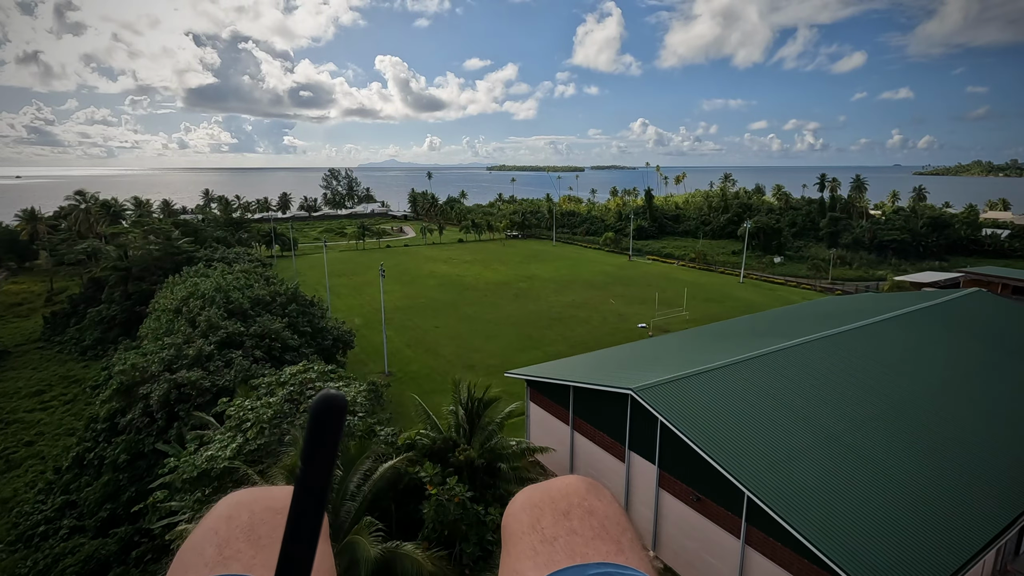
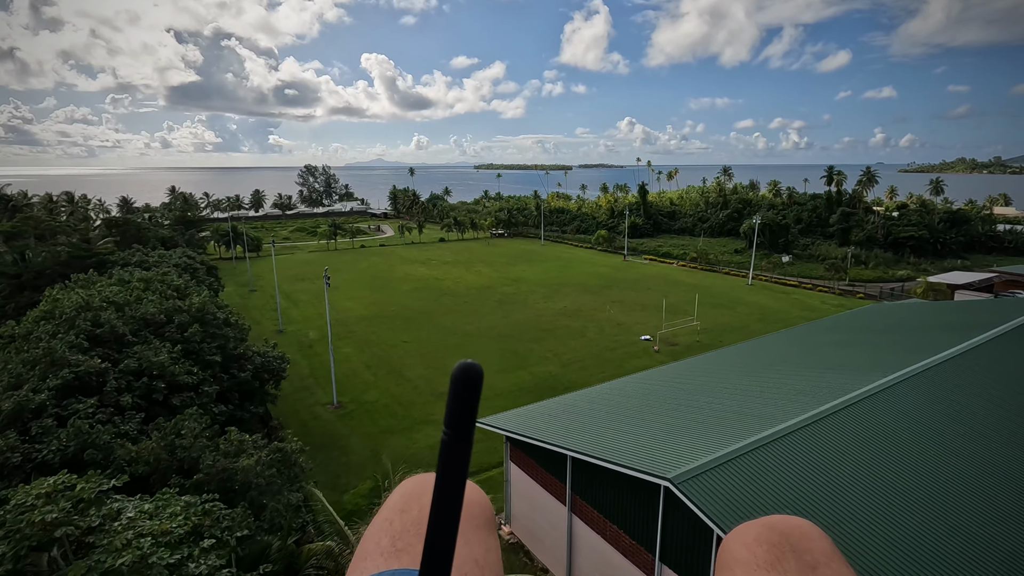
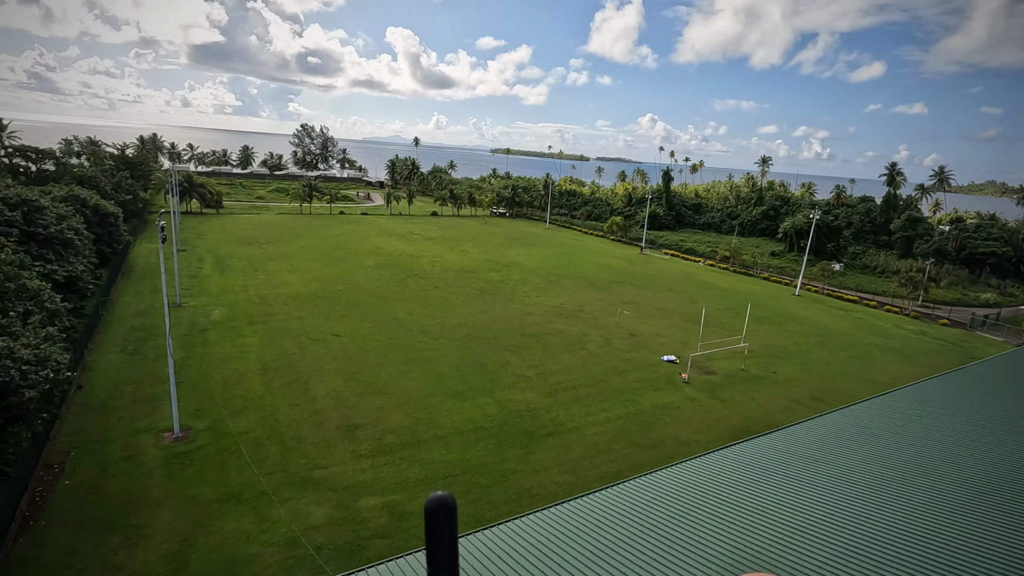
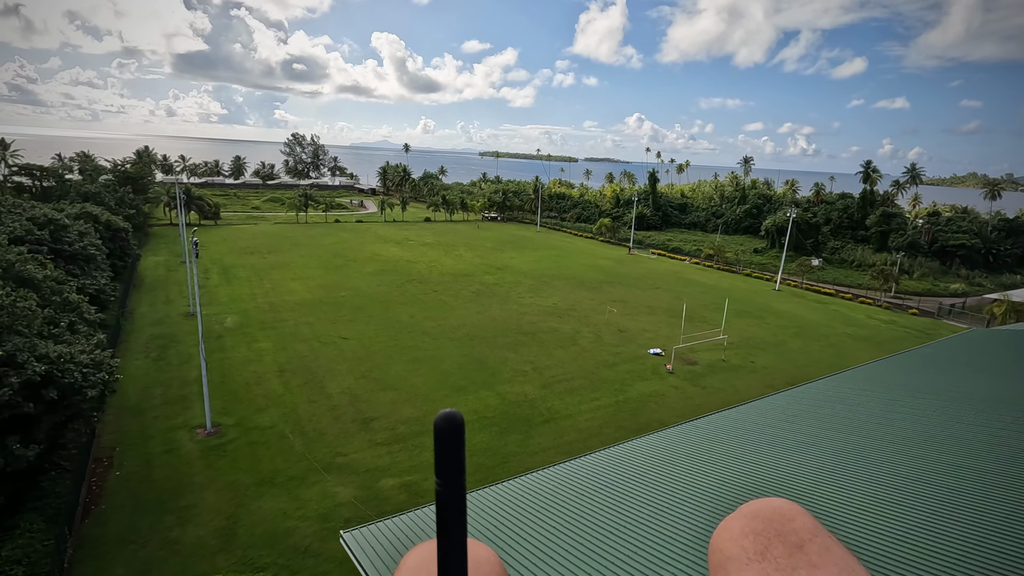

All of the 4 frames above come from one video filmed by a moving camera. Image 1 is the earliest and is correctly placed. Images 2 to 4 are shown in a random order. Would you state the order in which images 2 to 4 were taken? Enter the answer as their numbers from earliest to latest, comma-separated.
2, 4, 3
